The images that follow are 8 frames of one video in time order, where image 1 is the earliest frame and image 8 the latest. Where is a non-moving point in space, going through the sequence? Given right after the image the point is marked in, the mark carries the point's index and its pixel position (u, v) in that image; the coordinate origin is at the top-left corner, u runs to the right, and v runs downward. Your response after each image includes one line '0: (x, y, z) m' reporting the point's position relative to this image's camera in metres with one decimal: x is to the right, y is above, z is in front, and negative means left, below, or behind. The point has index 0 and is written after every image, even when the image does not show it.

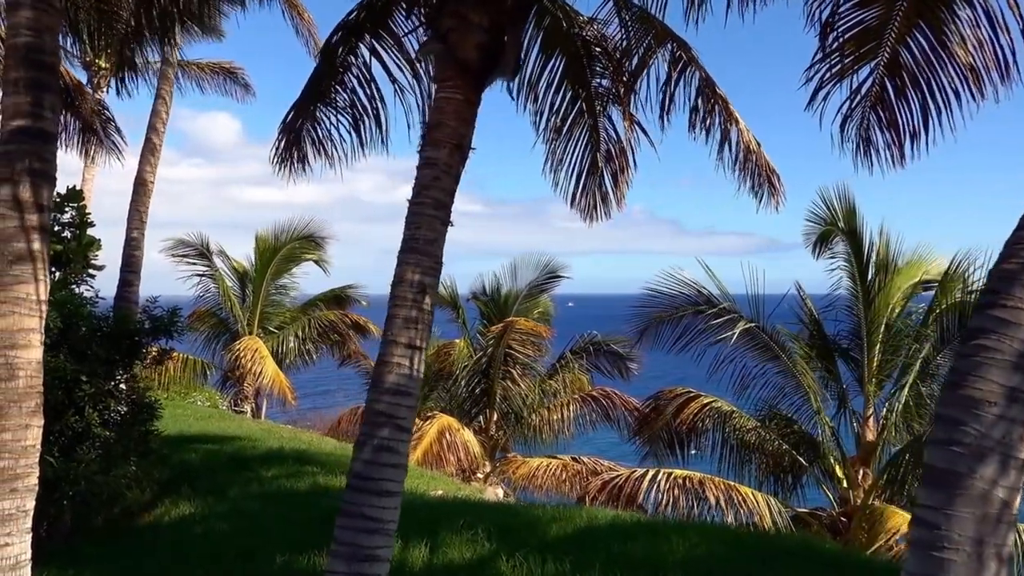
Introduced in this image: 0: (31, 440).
0: (-2.2, -0.7, +4.0) m
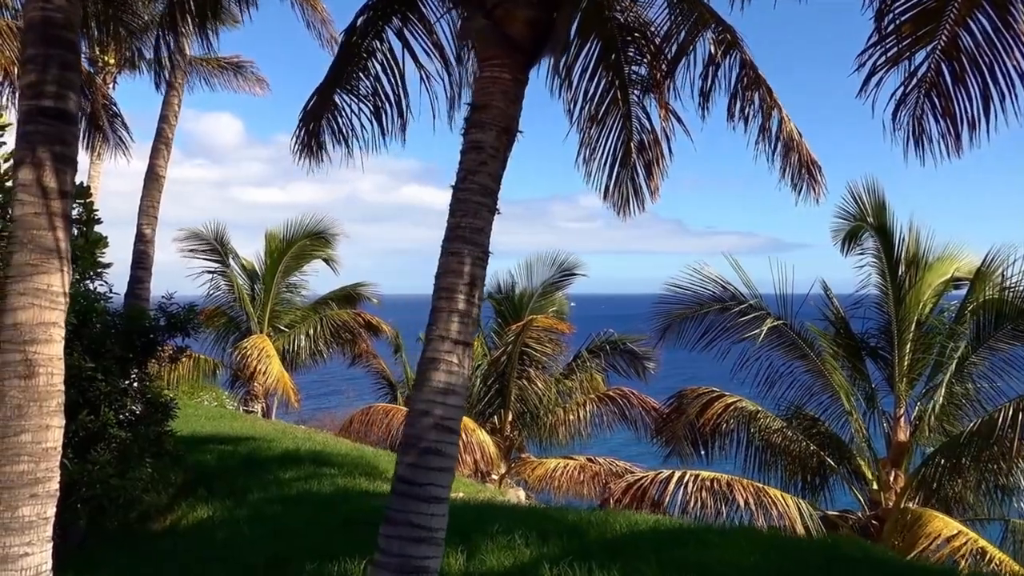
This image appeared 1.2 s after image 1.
0: (-2.0, -0.7, +3.7) m
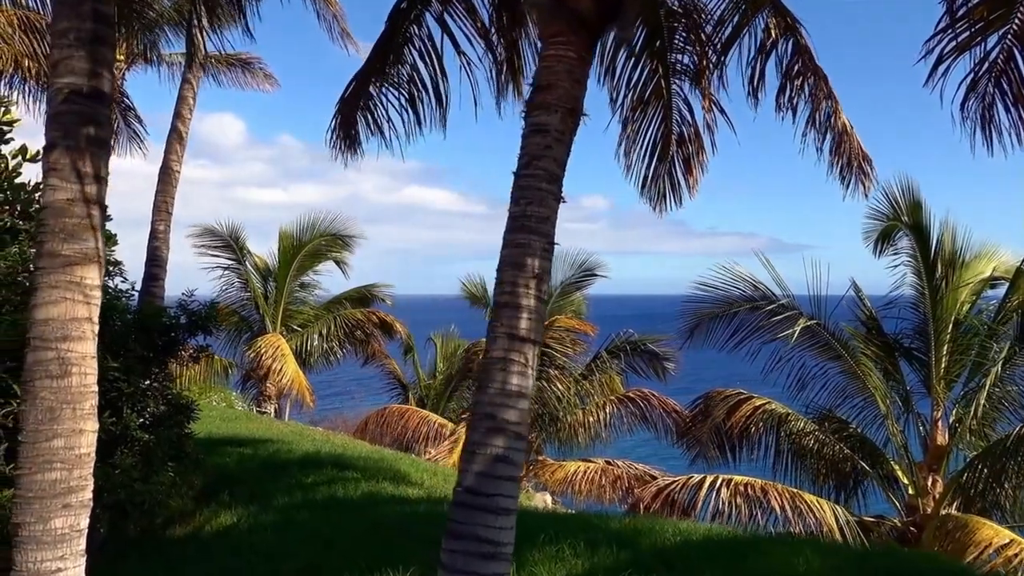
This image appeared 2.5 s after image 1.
0: (-1.7, -0.6, +3.4) m
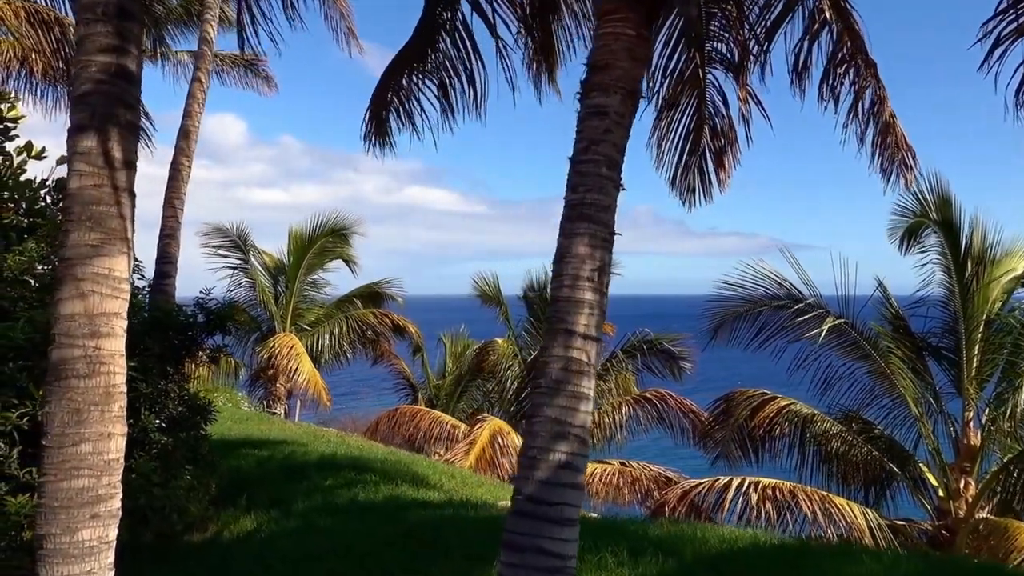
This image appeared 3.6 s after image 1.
0: (-1.5, -0.6, +3.2) m
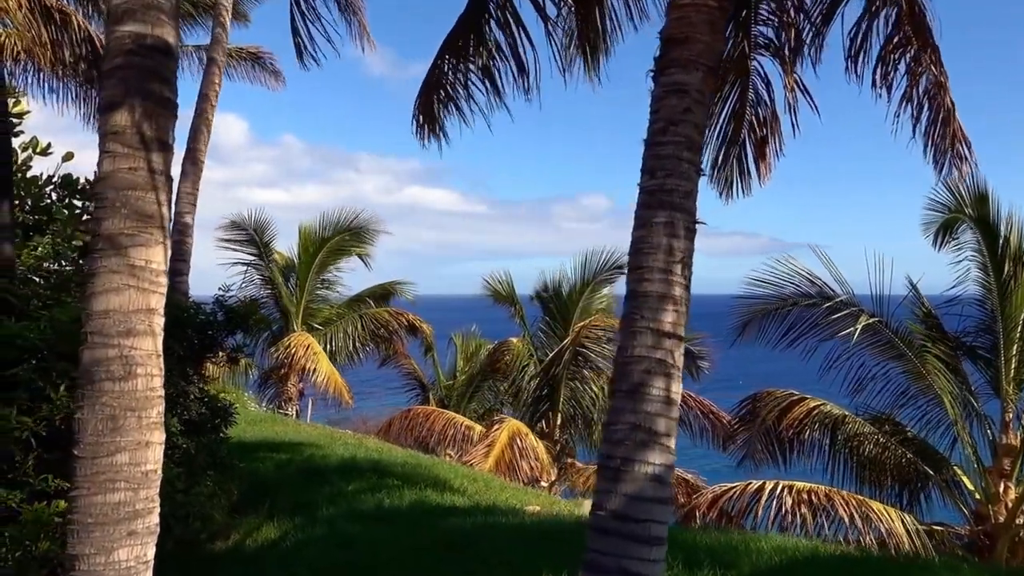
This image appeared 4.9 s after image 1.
0: (-1.2, -0.6, +2.9) m
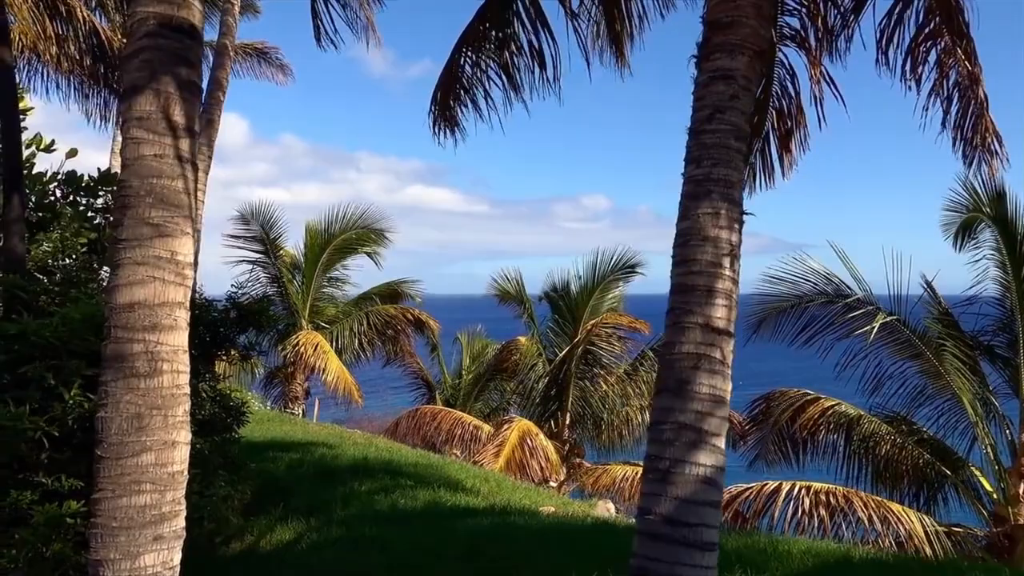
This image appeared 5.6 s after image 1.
0: (-1.1, -0.6, +2.8) m
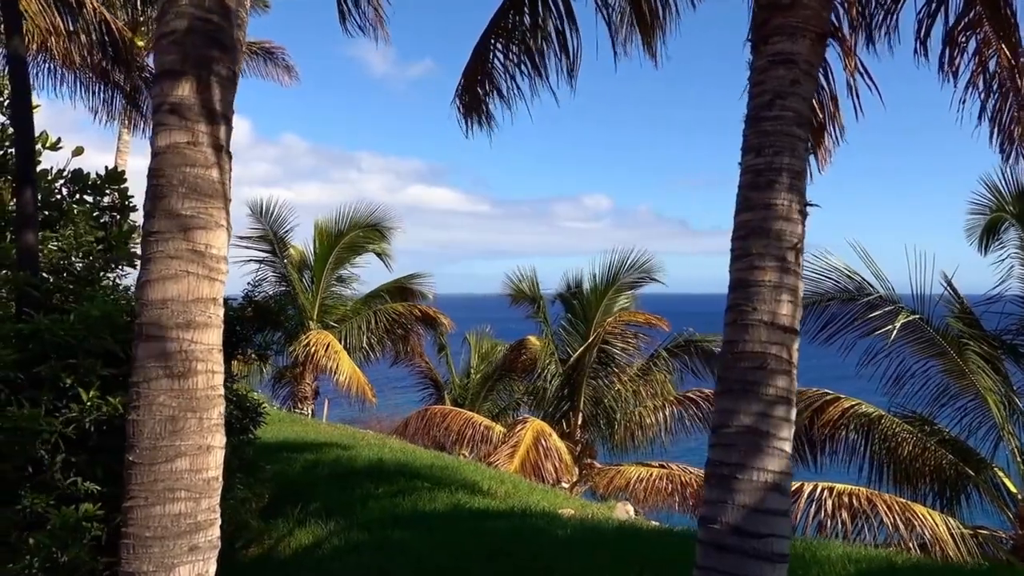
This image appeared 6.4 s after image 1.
0: (-0.9, -0.6, +2.6) m
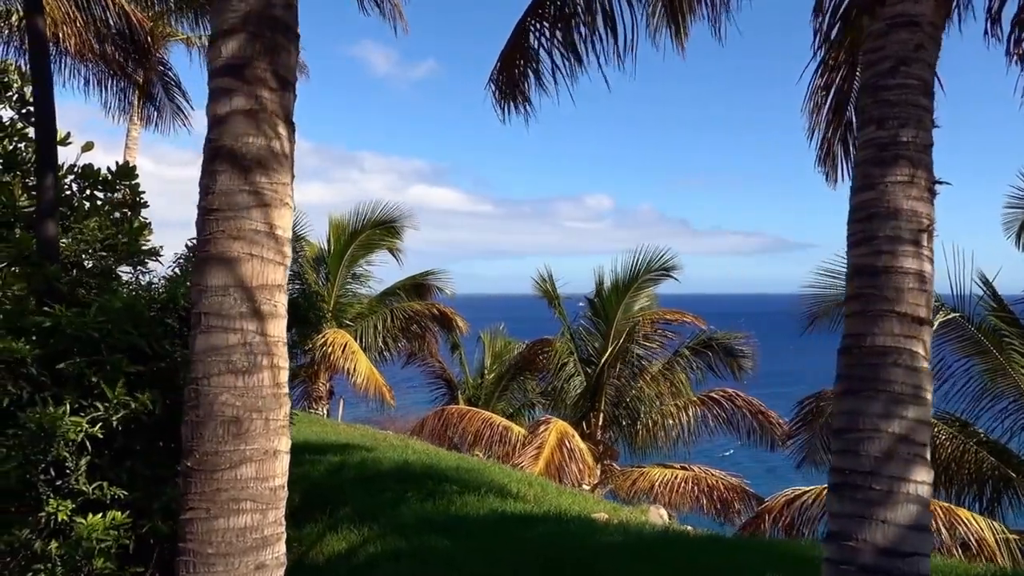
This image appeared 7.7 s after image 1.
0: (-0.7, -0.5, +2.3) m
